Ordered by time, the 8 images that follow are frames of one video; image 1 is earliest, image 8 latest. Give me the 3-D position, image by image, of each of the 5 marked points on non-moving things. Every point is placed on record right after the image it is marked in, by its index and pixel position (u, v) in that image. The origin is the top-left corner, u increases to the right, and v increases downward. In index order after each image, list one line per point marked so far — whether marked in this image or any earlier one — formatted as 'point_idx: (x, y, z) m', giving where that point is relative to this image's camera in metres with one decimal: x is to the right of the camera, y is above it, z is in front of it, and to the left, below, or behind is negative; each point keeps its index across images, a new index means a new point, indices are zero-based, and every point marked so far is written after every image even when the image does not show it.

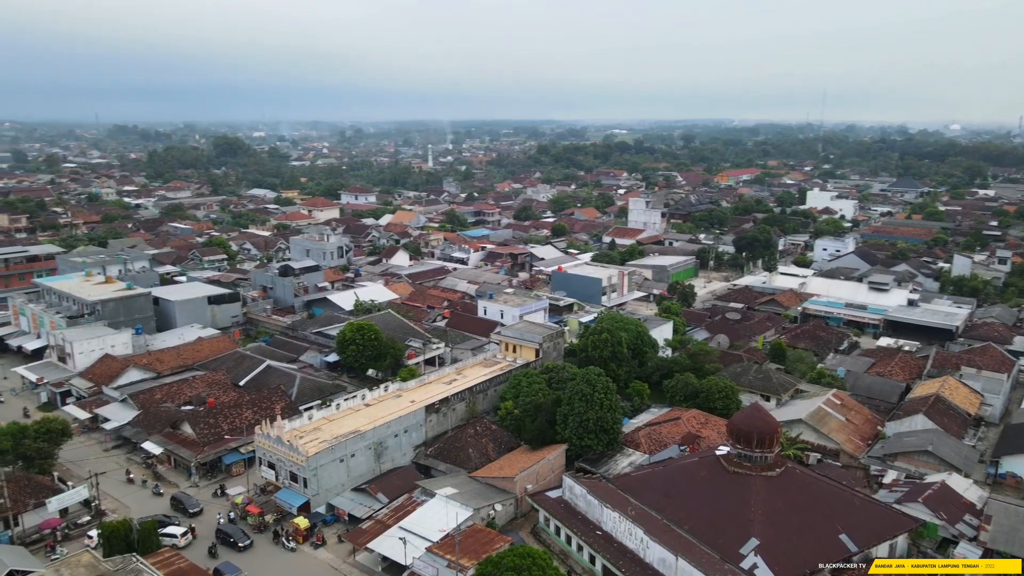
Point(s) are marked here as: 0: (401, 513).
0: (-3.0, -6.1, +19.8) m
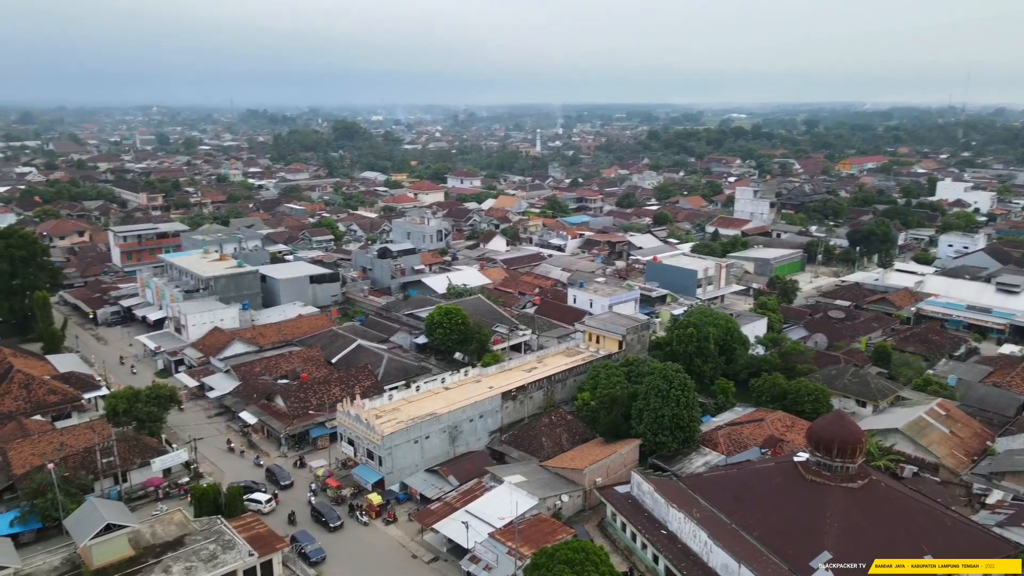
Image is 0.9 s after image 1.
0: (-1.2, -5.8, +20.2) m
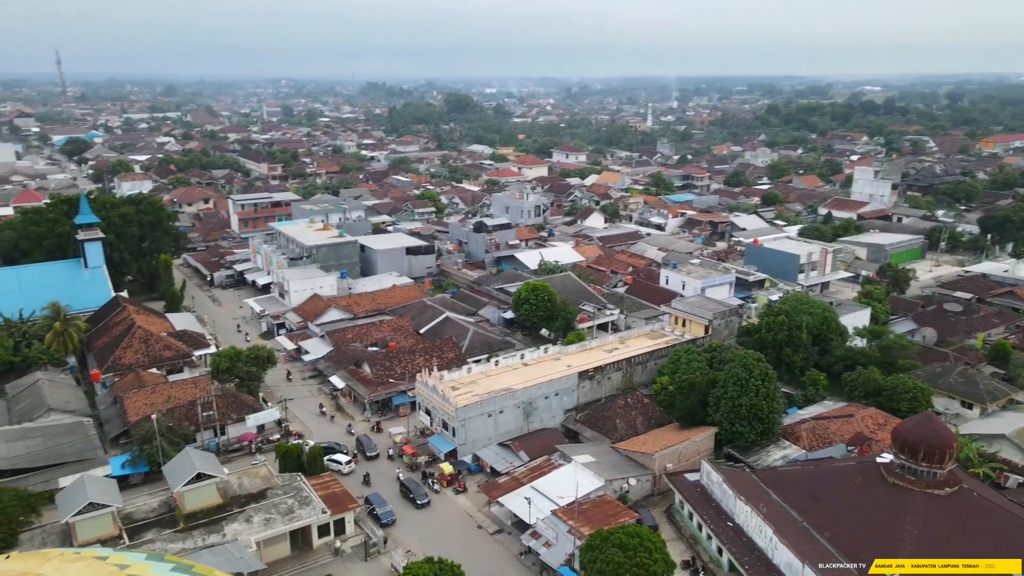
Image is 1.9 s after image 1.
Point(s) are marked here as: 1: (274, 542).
0: (+0.7, -5.2, +20.4) m
1: (-5.8, -6.2, +17.6) m
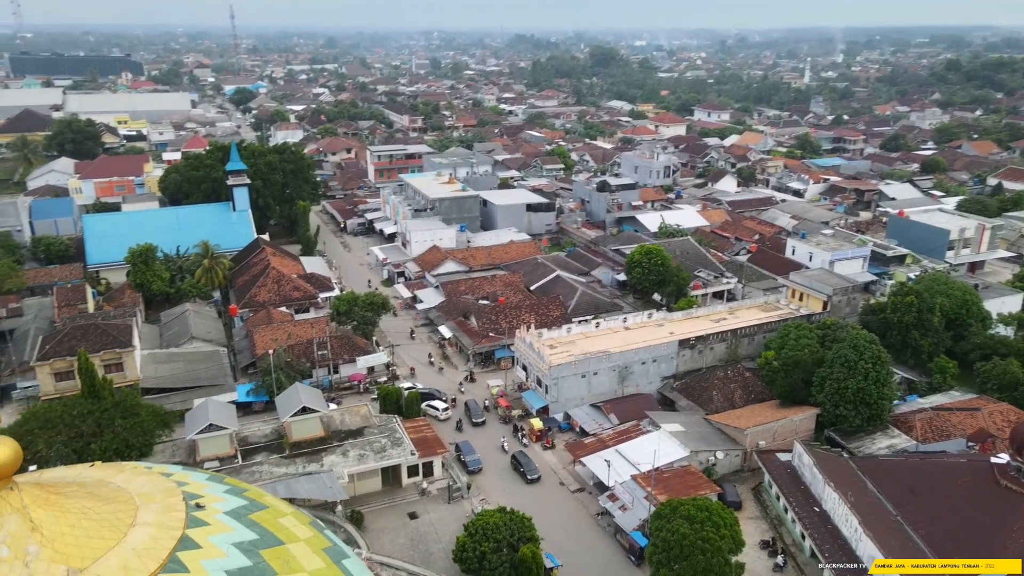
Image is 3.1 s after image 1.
0: (+3.1, -4.2, +20.5) m
1: (-3.8, -4.9, +19.0) m
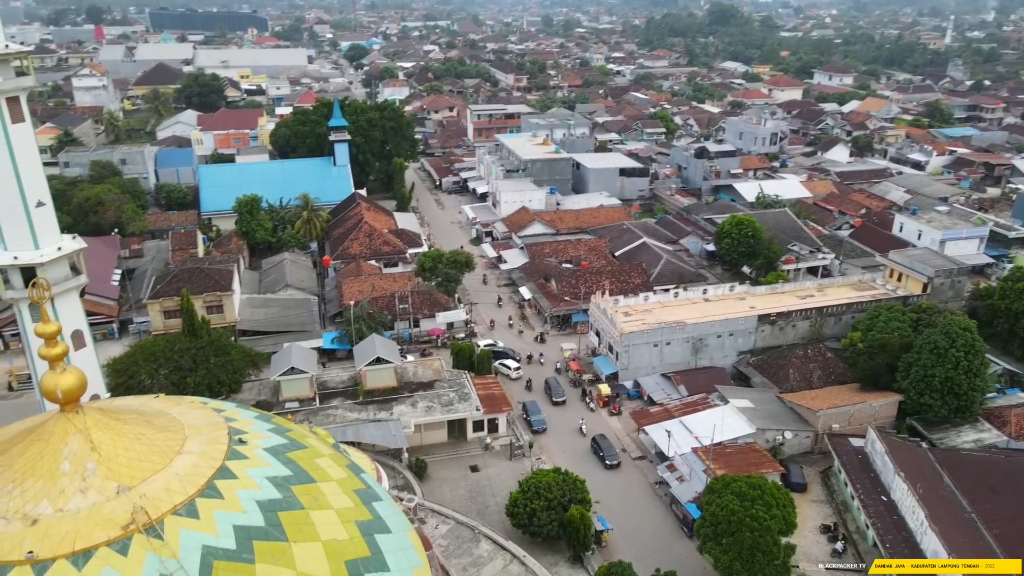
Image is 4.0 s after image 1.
0: (+4.9, -3.4, +20.3) m
1: (-2.2, -3.8, +19.8) m
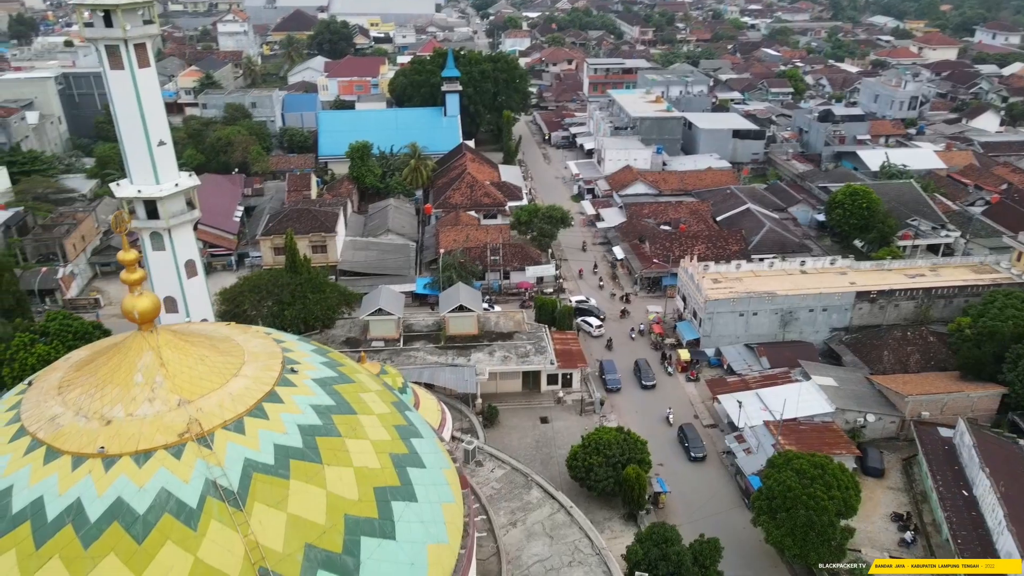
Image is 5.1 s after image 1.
0: (+7.0, -2.6, +19.8) m
1: (-0.1, -2.5, +20.4) m
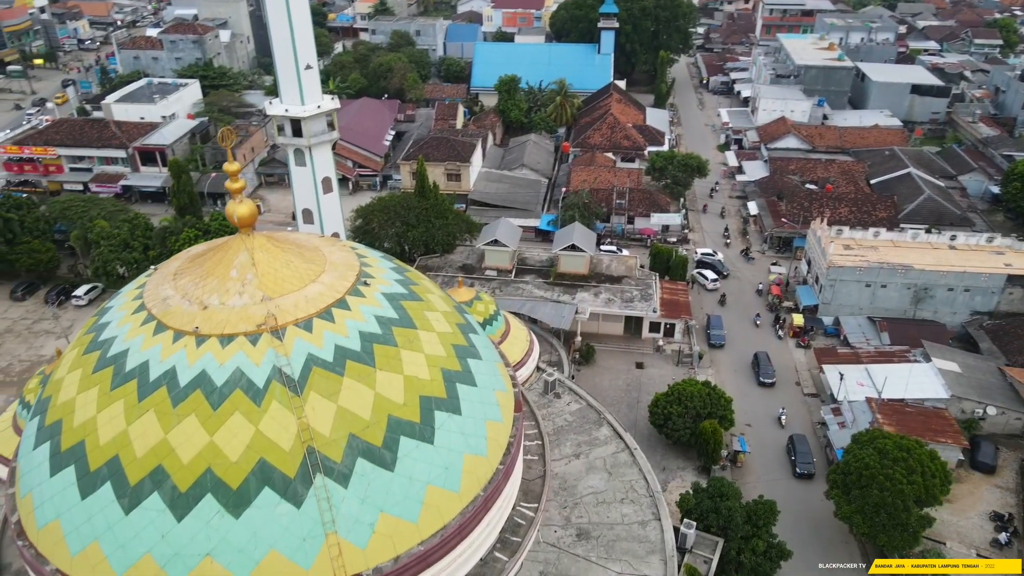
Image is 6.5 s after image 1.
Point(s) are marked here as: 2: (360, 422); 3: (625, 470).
0: (+9.5, -1.8, +18.7) m
1: (+2.8, -0.9, +20.7) m
2: (-1.8, -1.6, +8.5) m
3: (+2.1, -3.4, +13.4) m
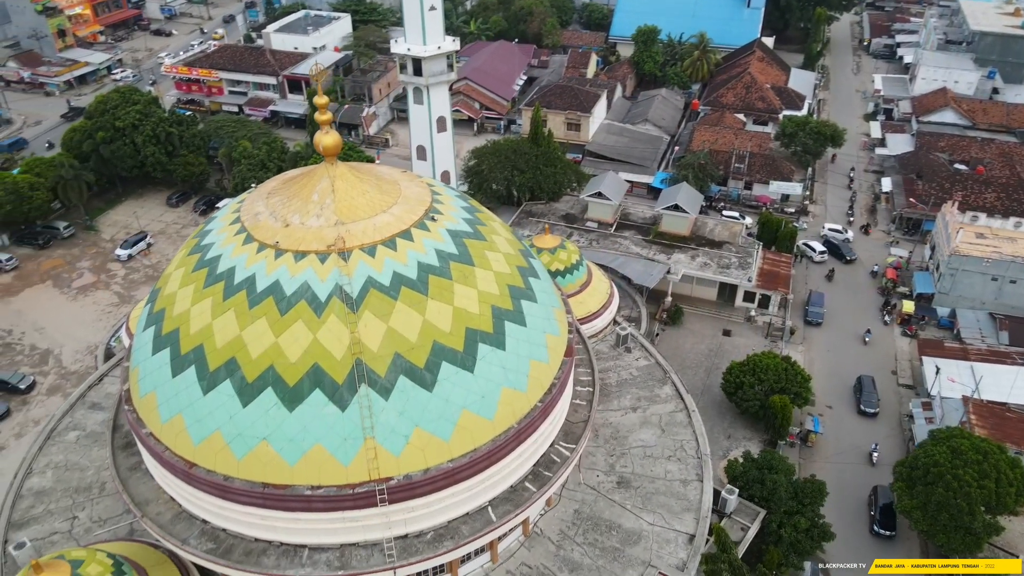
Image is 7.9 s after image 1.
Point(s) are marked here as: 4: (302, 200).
0: (+11.5, -1.7, +17.4) m
1: (+5.4, +0.1, +20.5) m
2: (-1.4, -0.7, +9.3) m
3: (+3.1, -2.6, +13.6) m
4: (-2.9, +1.2, +10.1) m
